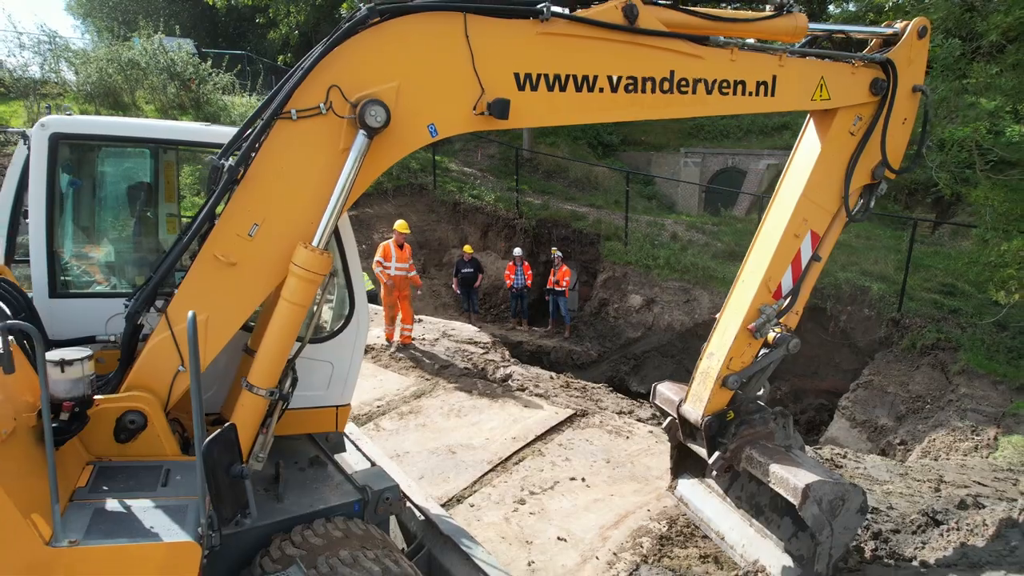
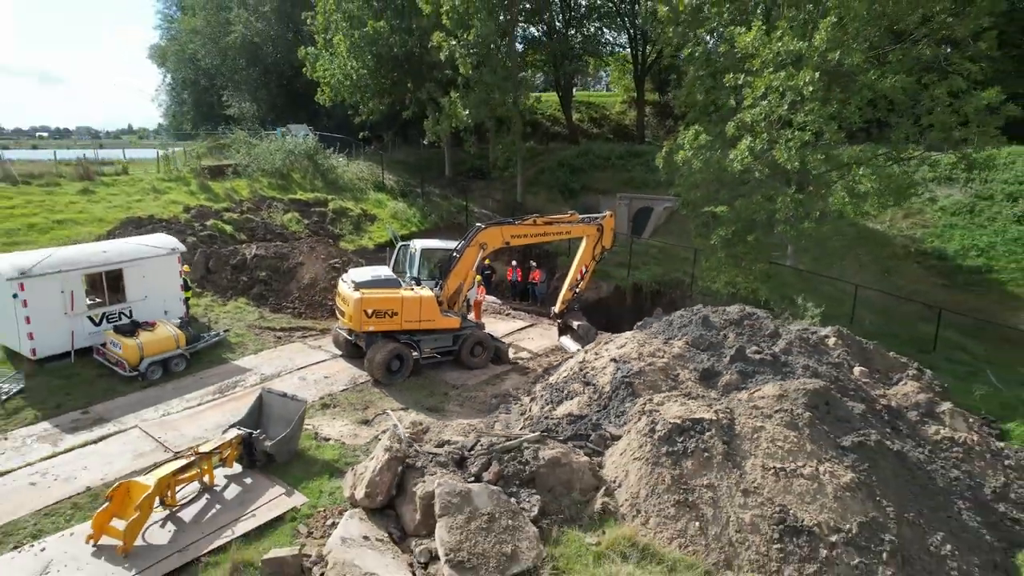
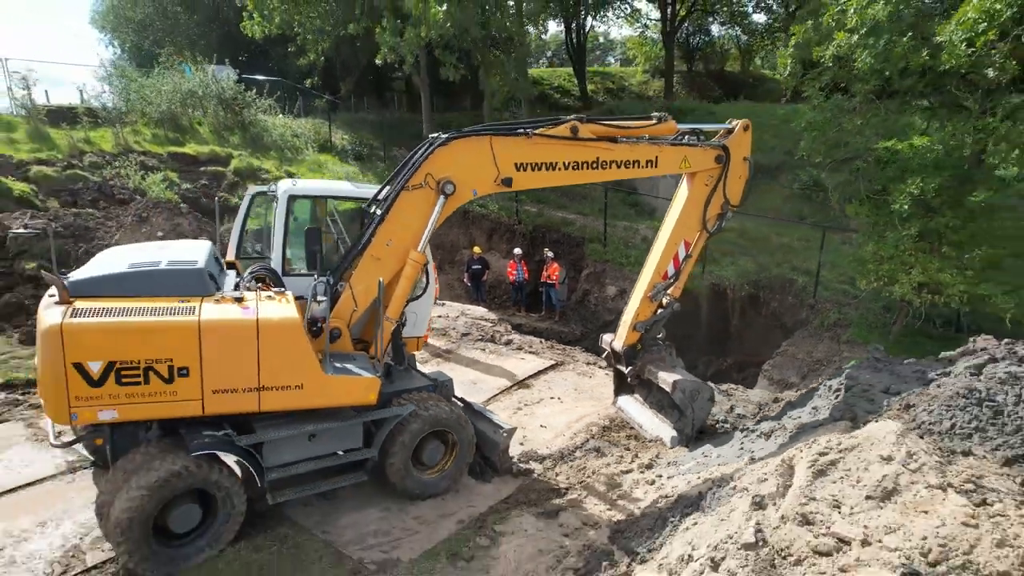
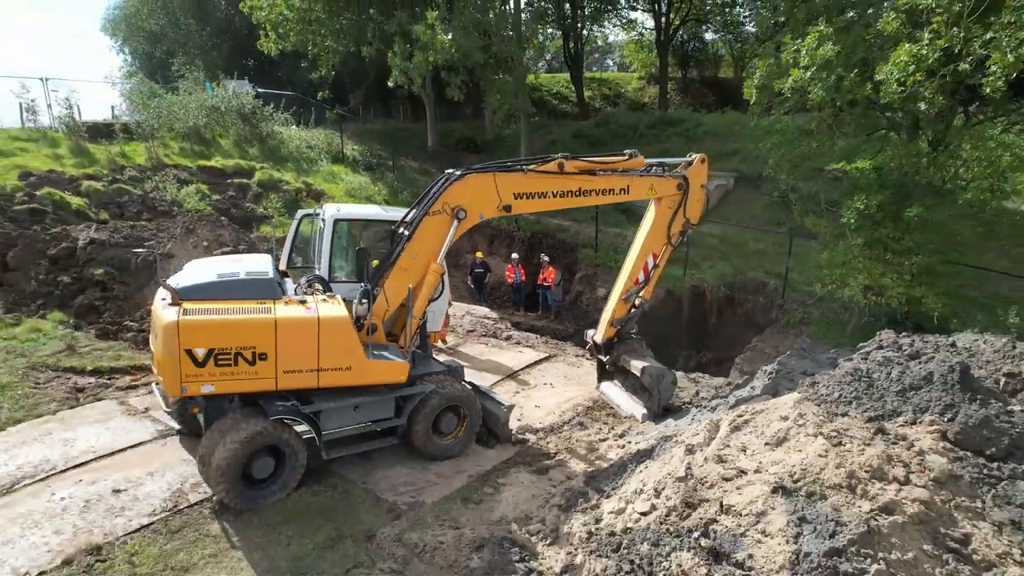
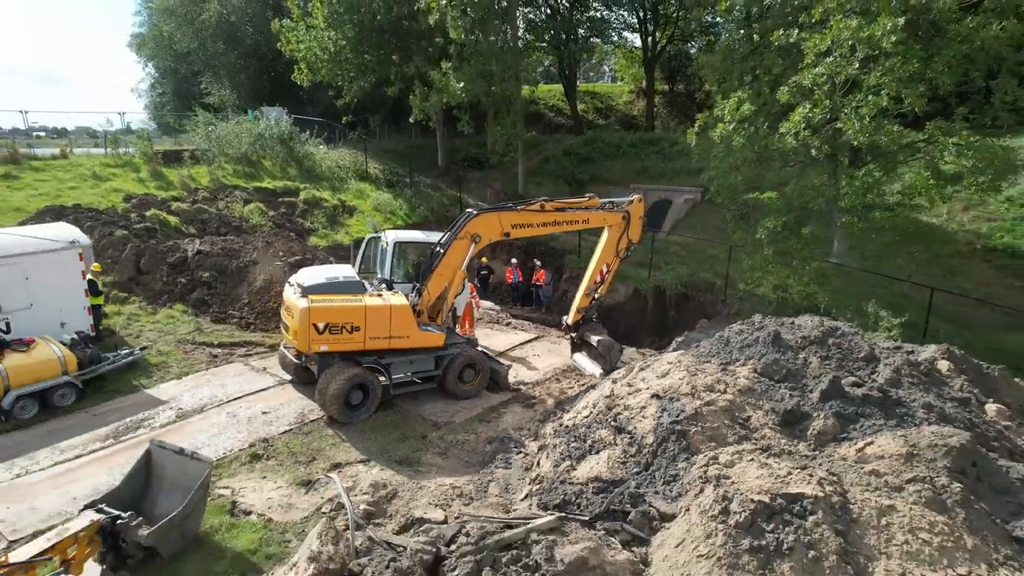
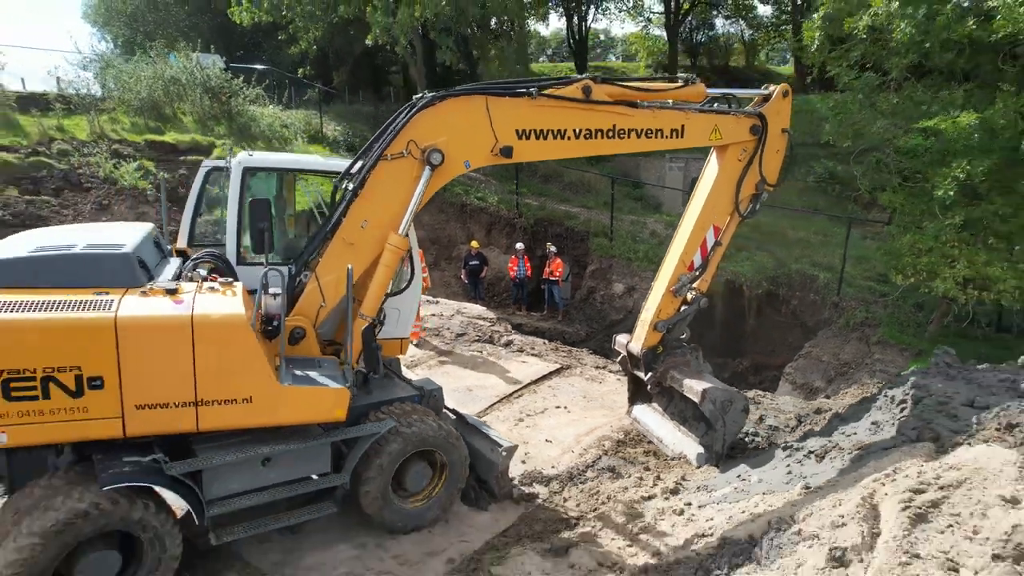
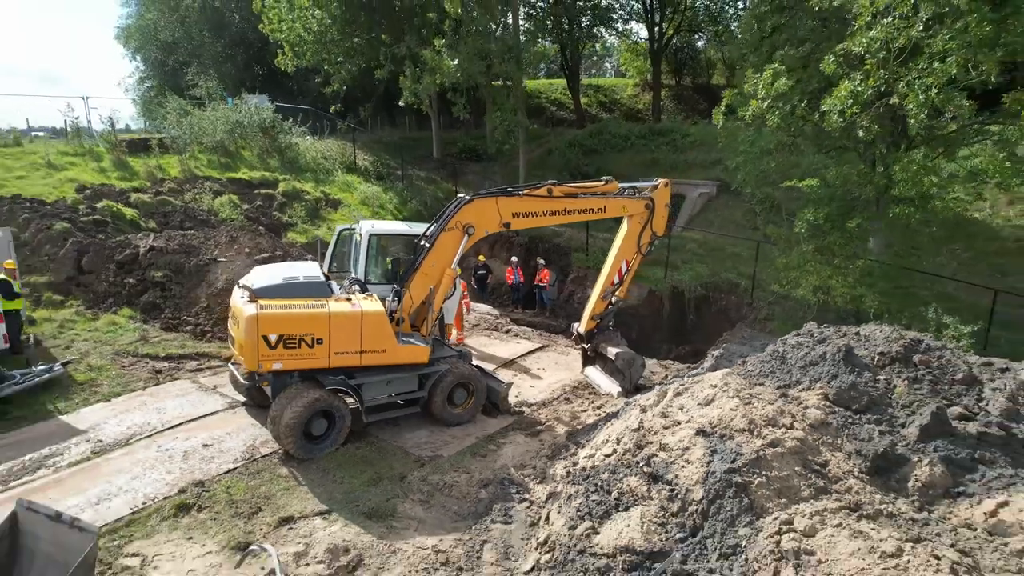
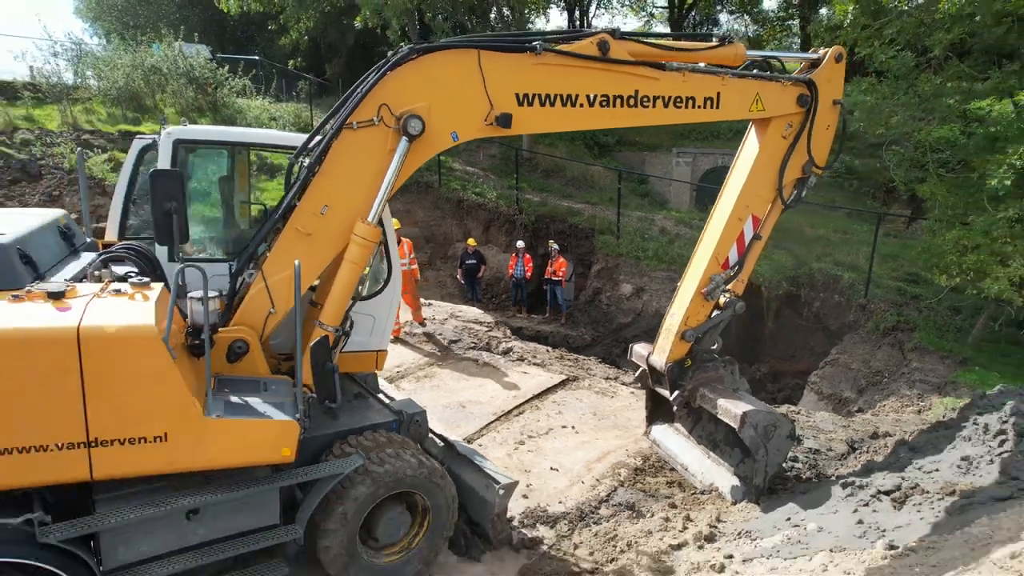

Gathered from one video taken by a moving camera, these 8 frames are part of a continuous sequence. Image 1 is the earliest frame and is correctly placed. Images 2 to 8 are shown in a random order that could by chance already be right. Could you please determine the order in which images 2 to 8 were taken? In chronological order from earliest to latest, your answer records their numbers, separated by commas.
8, 6, 3, 4, 7, 5, 2
